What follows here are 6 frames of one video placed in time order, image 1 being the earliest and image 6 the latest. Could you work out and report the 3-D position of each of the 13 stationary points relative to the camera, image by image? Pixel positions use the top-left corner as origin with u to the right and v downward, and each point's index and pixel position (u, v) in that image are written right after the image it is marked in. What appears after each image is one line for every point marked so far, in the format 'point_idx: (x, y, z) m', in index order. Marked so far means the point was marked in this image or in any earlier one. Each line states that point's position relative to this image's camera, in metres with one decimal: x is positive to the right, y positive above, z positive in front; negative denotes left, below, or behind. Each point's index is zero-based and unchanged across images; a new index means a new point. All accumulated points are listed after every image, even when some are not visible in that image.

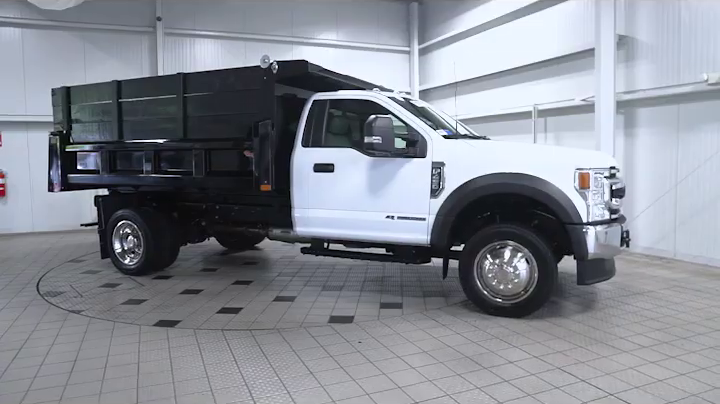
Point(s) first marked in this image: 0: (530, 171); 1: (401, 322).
0: (+1.5, +0.3, +4.7) m
1: (+0.4, -1.0, +4.6) m
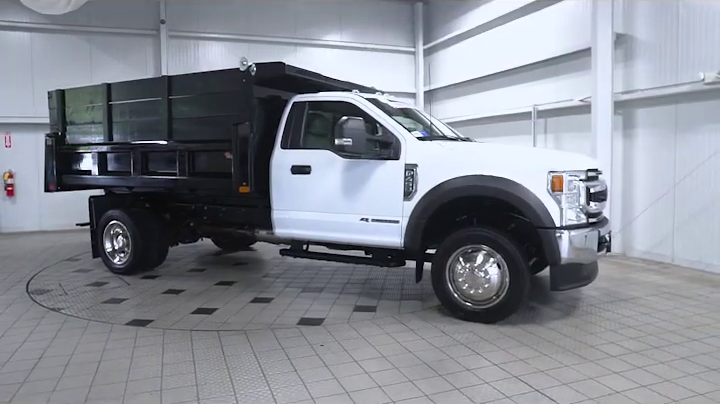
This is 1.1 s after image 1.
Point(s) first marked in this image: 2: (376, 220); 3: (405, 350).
0: (+1.2, +0.3, +4.6) m
1: (+0.1, -1.1, +4.6) m
2: (+0.1, -0.2, +5.1) m
3: (+0.3, -1.1, +4.0) m
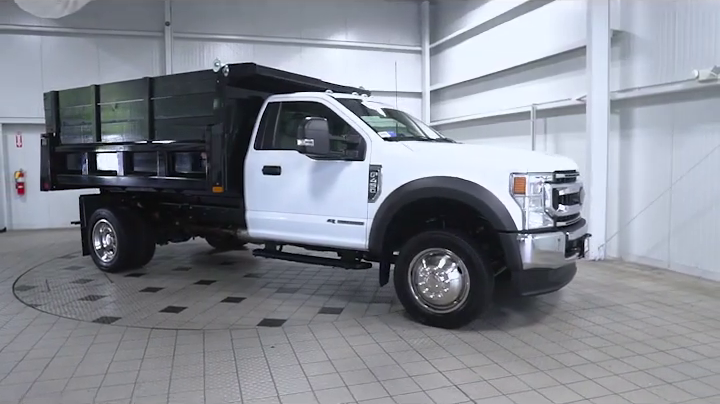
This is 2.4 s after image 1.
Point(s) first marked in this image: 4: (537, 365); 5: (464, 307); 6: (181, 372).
0: (+0.9, +0.2, +4.5) m
1: (-0.3, -1.1, +4.5) m
2: (-0.2, -0.2, +5.0) m
3: (0.0, -1.1, +4.0) m
4: (+1.2, -1.2, +3.8) m
5: (+0.9, -0.9, +4.4) m
6: (-1.3, -1.2, +3.8) m
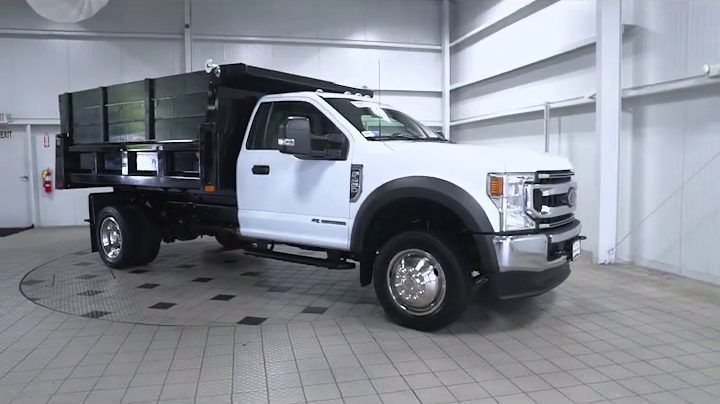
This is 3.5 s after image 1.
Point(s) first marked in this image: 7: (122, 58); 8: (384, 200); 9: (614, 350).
0: (+0.7, +0.2, +4.4) m
1: (-0.5, -1.1, +4.5) m
2: (-0.3, -0.2, +5.0) m
3: (-0.3, -1.1, +4.0) m
4: (+1.0, -1.2, +3.6) m
5: (+0.6, -0.9, +4.3) m
6: (-1.5, -1.2, +3.8) m
7: (-4.7, +2.8, +10.6) m
8: (+0.2, 0.0, +4.6) m
9: (+1.9, -1.1, +4.0) m
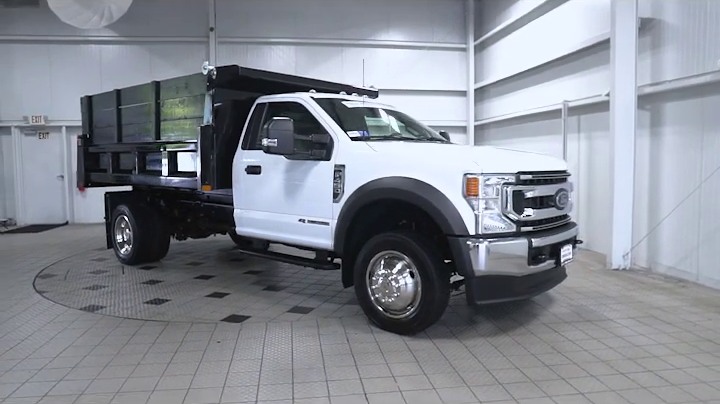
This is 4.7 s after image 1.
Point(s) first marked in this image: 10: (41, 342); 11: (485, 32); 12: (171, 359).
0: (+0.5, +0.2, +4.3) m
1: (-0.7, -1.1, +4.6) m
2: (-0.5, -0.2, +5.0) m
3: (-0.5, -1.1, +4.0) m
4: (+0.7, -1.2, +3.5) m
5: (+0.4, -0.9, +4.2) m
6: (-1.8, -1.2, +3.9) m
7: (-4.3, +2.9, +10.9) m
8: (0.0, 0.0, +4.5) m
9: (+1.7, -1.1, +3.8) m
10: (-2.6, -1.1, +4.3) m
11: (+2.6, +3.5, +11.1) m
12: (-1.4, -1.2, +3.9) m
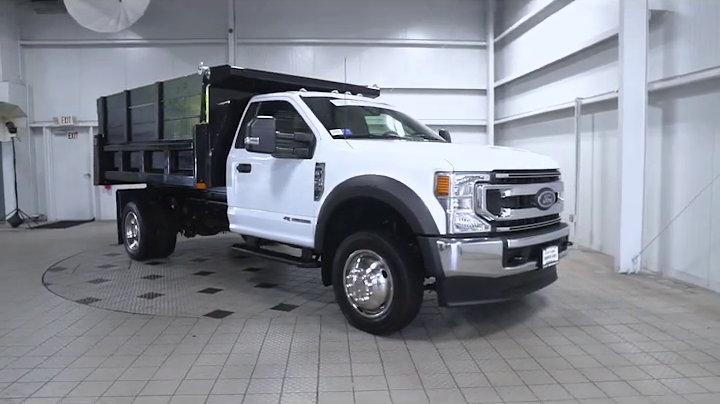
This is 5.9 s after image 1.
0: (+0.3, +0.2, +4.2) m
1: (-0.8, -1.0, +4.6) m
2: (-0.6, -0.2, +5.0) m
3: (-0.8, -1.1, +4.0) m
4: (+0.4, -1.2, +3.5) m
5: (+0.2, -0.9, +4.2) m
6: (-2.0, -1.1, +4.1) m
7: (-3.9, +2.9, +11.2) m
8: (-0.2, 0.0, +4.5) m
9: (+1.4, -1.1, +3.7) m
10: (-2.8, -1.1, +4.5) m
11: (+3.0, +3.5, +10.8) m
12: (-1.6, -1.1, +4.0) m
